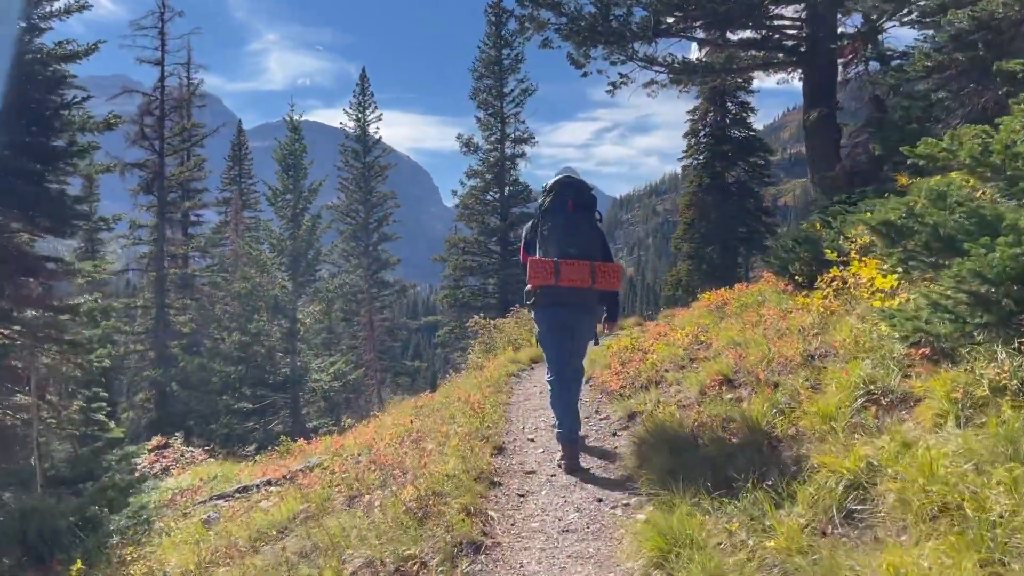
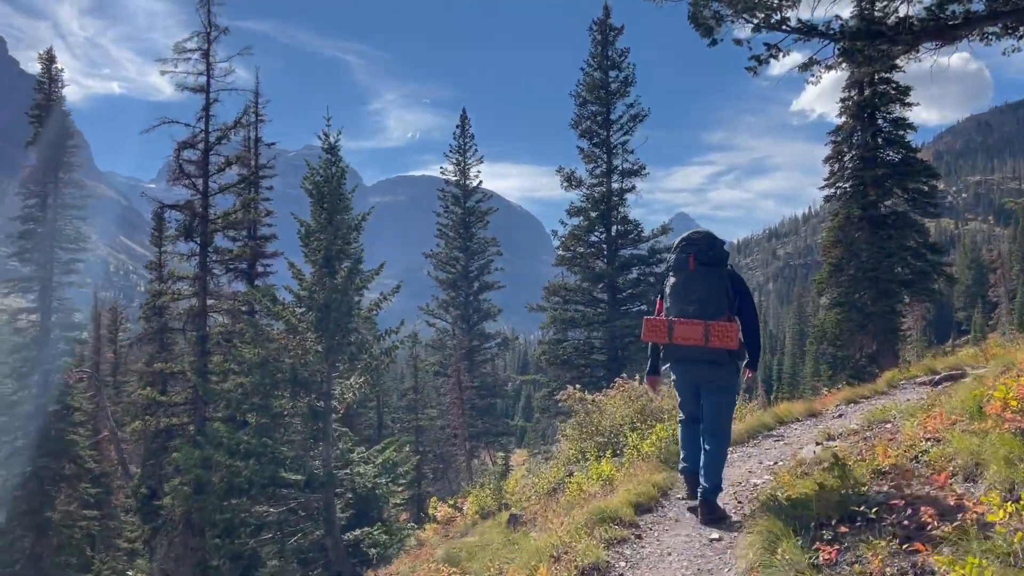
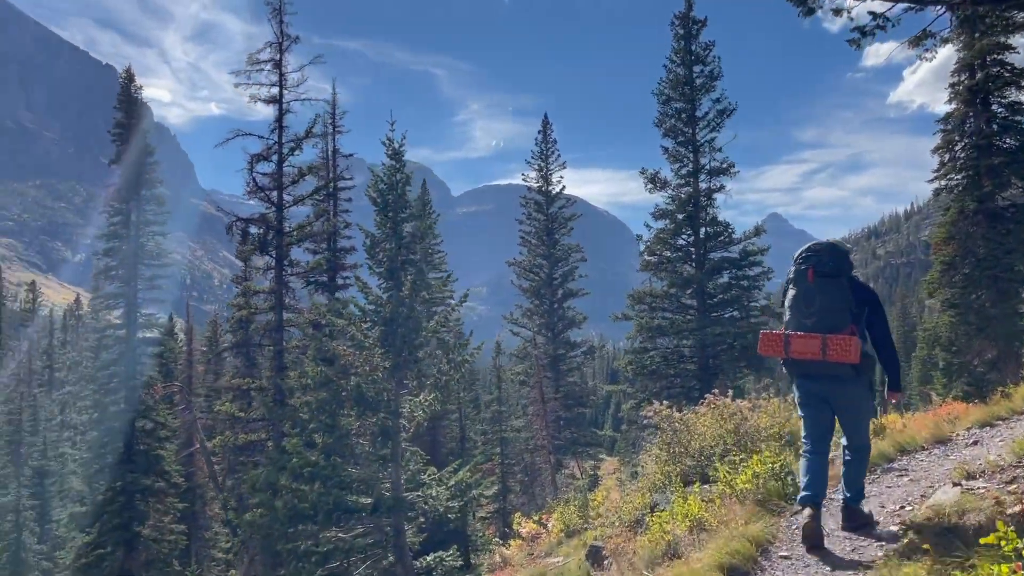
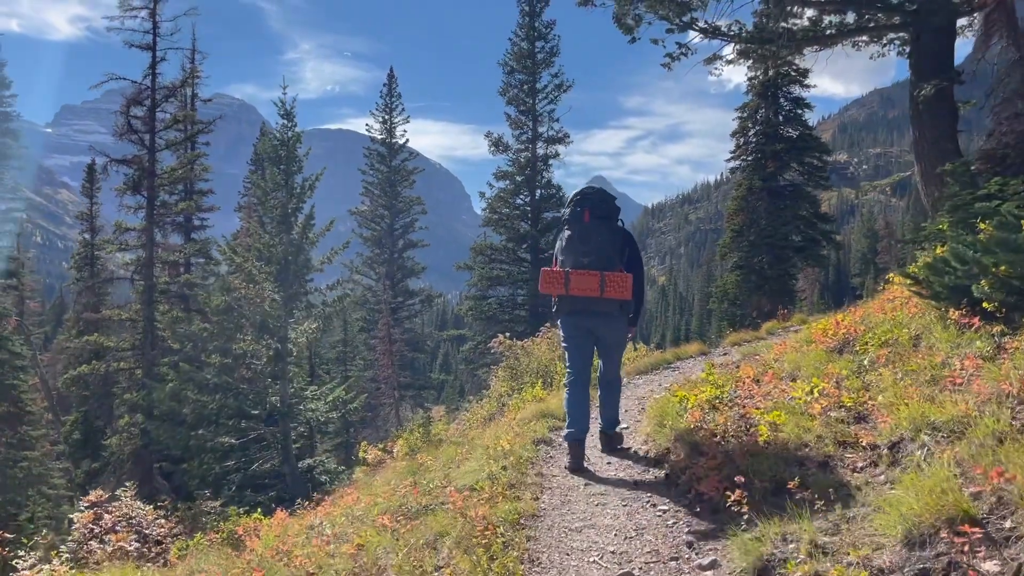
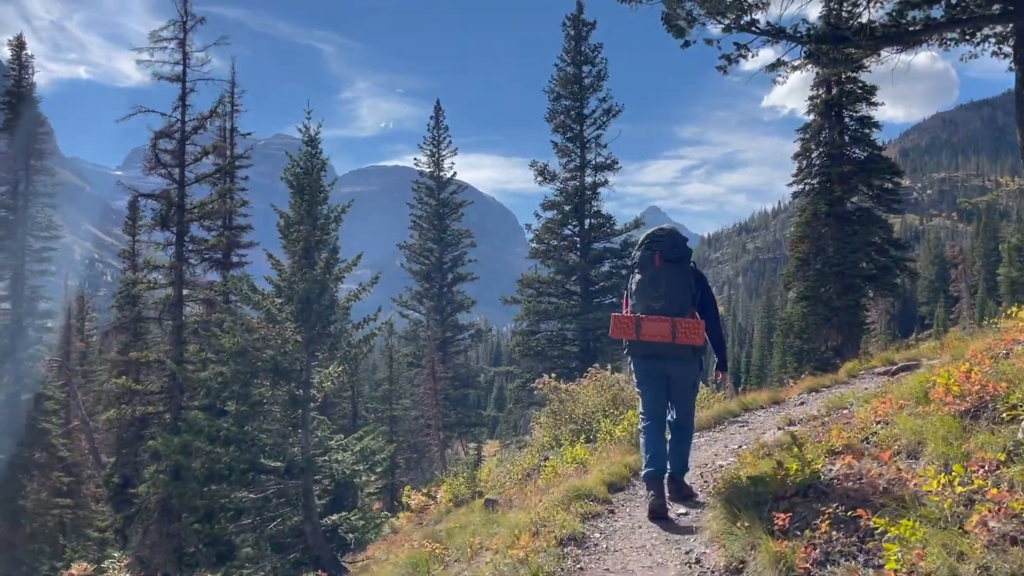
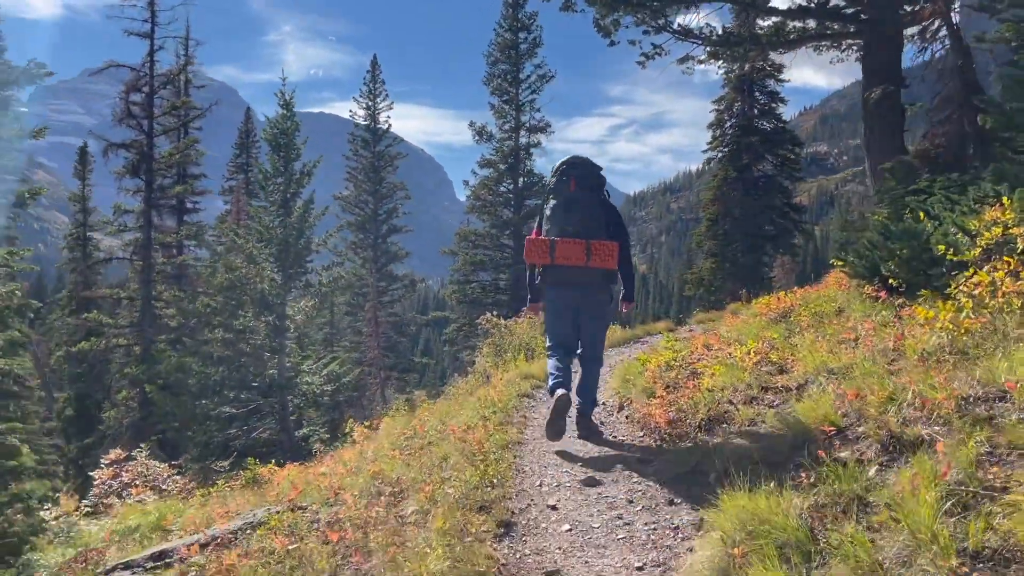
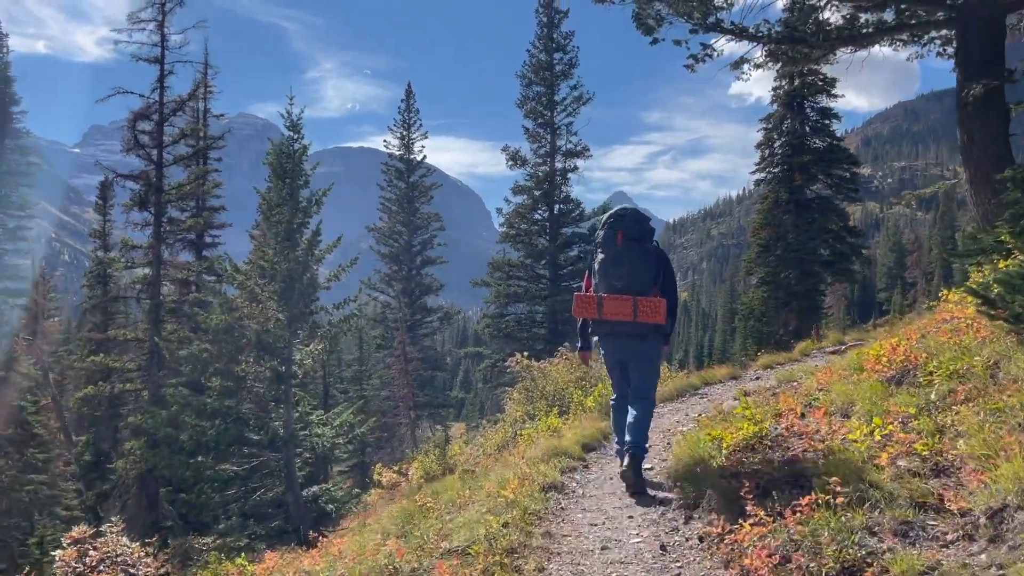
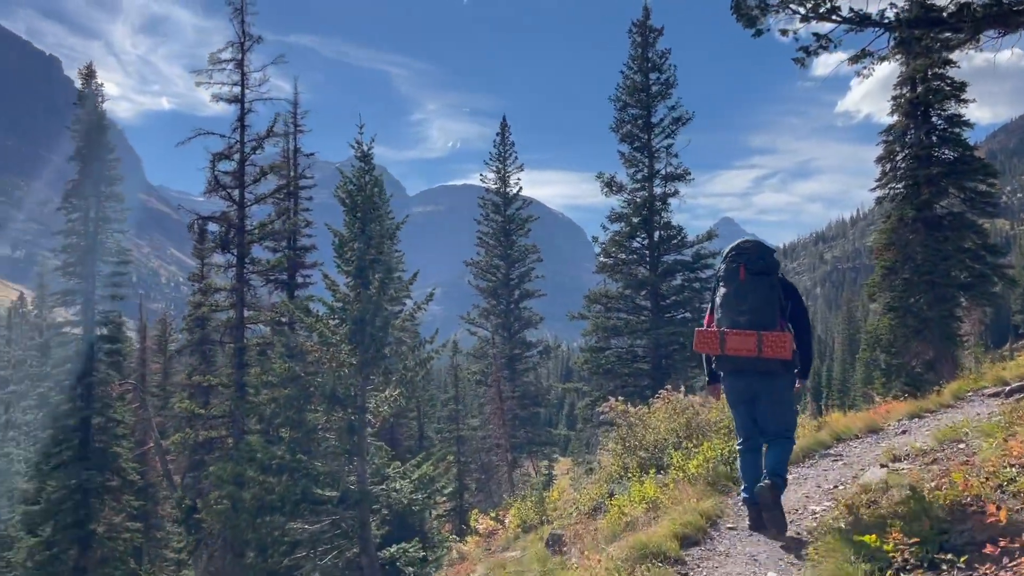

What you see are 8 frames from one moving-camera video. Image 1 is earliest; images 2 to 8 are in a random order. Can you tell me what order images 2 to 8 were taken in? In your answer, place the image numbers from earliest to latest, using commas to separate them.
6, 4, 7, 5, 2, 8, 3
